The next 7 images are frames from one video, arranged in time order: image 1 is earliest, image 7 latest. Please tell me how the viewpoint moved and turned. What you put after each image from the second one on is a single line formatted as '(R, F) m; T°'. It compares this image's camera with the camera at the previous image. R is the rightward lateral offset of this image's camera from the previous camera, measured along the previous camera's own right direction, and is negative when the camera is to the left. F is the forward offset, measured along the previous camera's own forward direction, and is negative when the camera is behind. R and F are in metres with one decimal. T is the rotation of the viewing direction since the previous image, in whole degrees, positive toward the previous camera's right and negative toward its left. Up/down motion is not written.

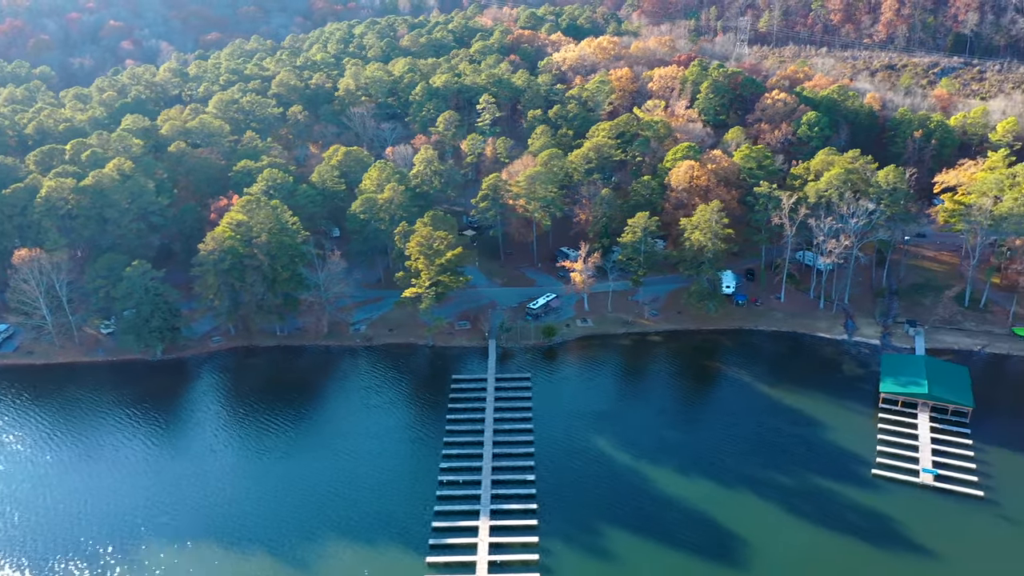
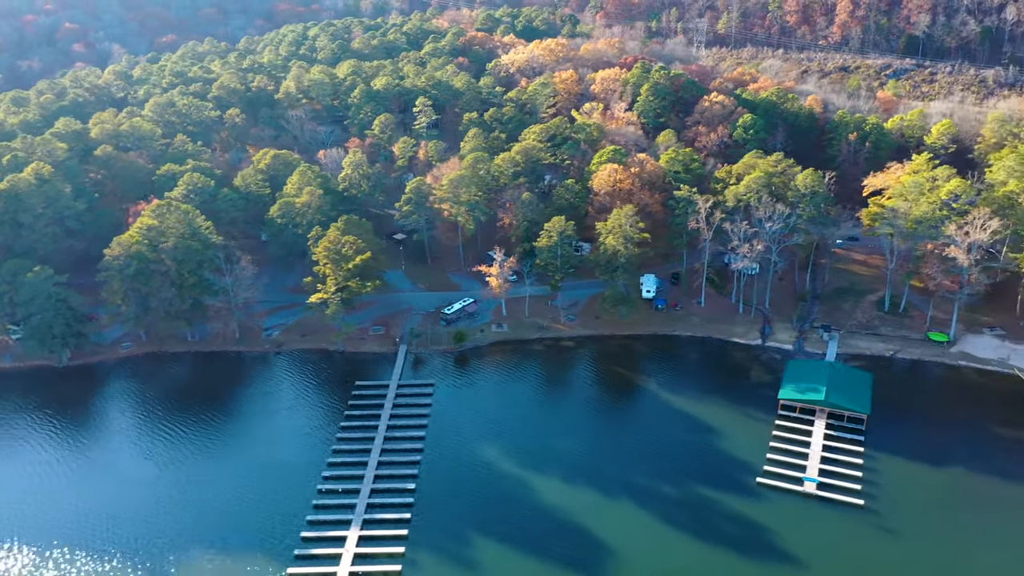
(+5.7, +0.6) m; 0°
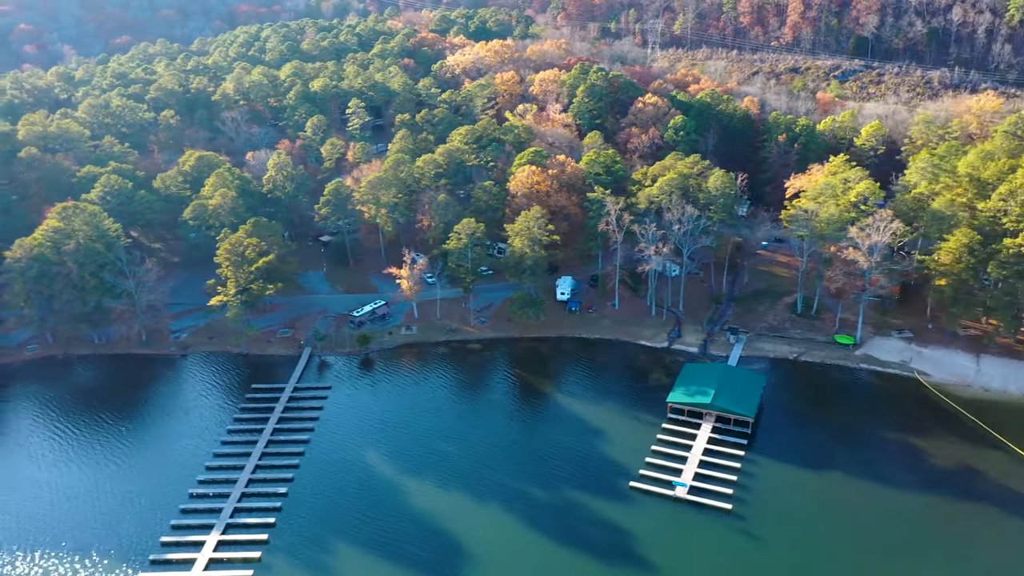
(+6.1, +0.3) m; 0°
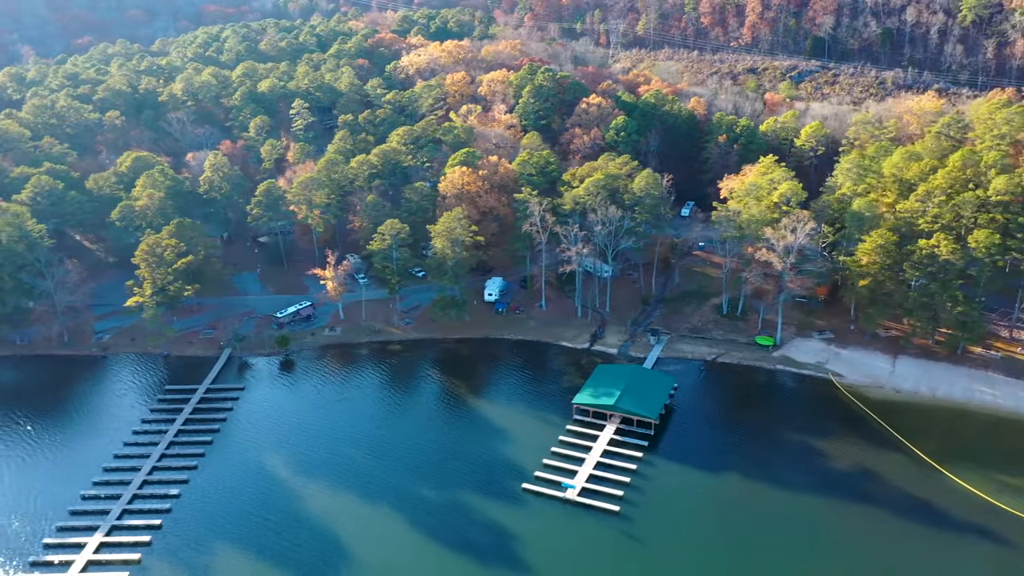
(+5.1, +0.1) m; 0°
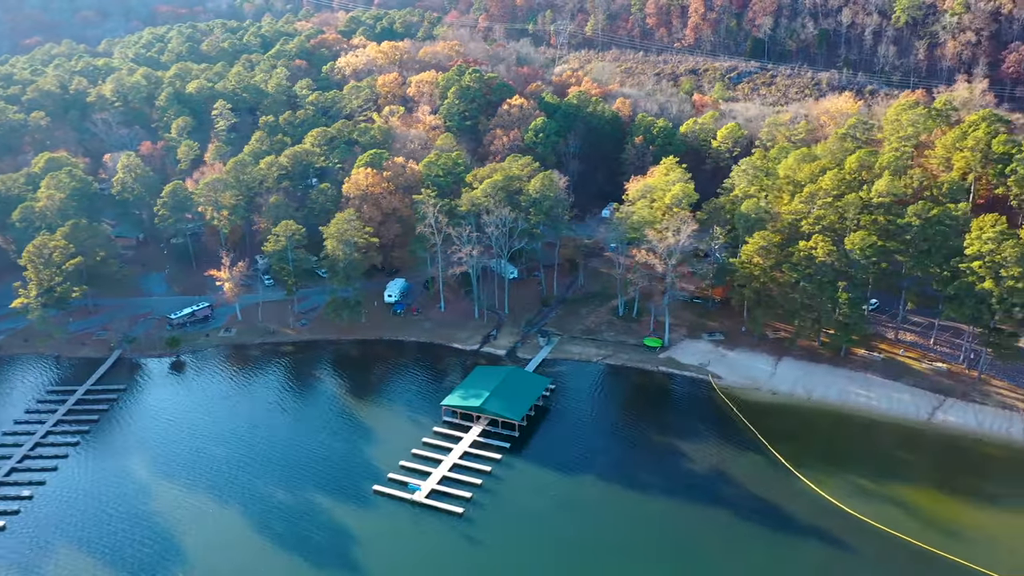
(+7.0, 0.0) m; 0°
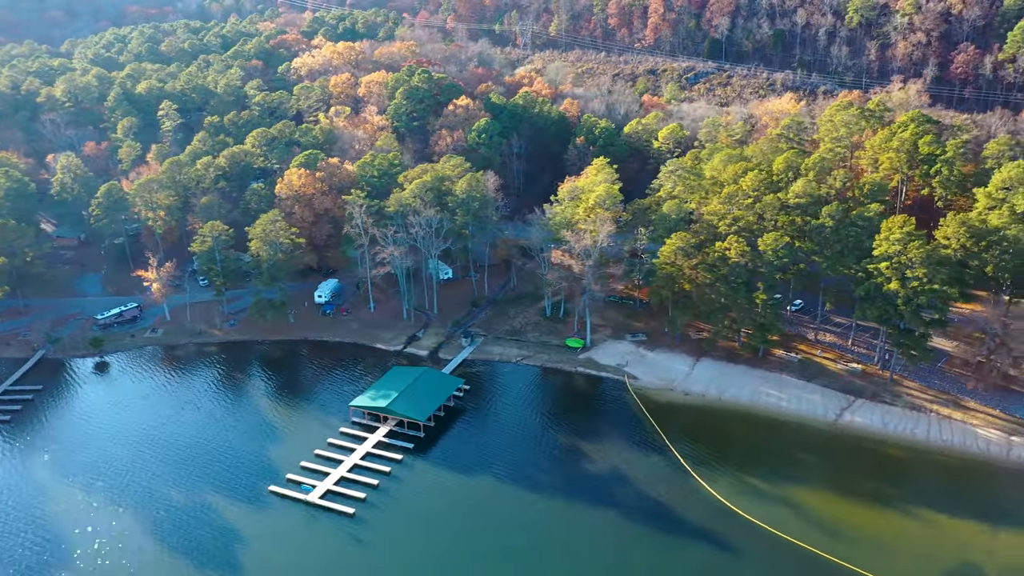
(+4.9, -0.1) m; 0°
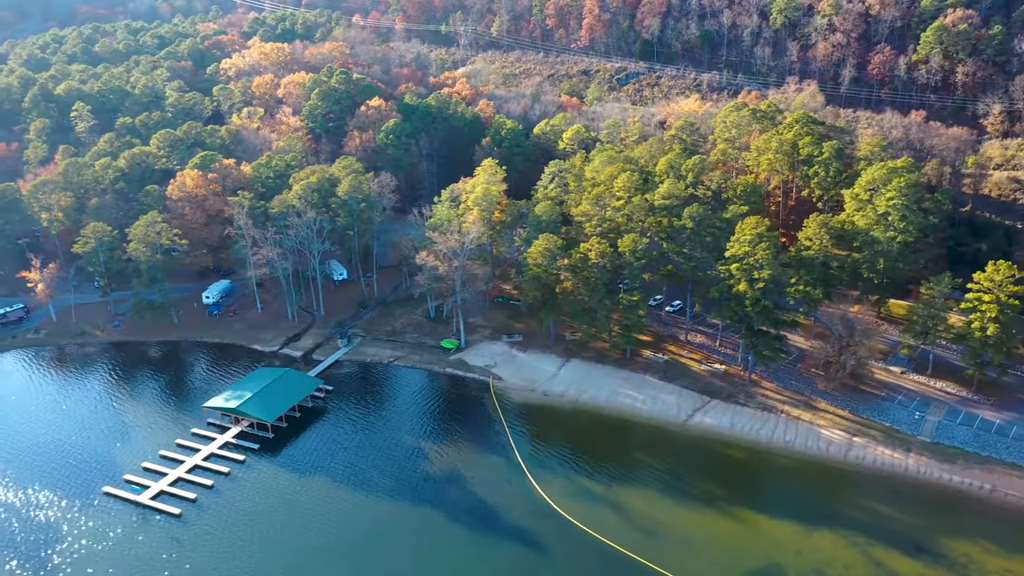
(+7.8, -0.2) m; 0°
